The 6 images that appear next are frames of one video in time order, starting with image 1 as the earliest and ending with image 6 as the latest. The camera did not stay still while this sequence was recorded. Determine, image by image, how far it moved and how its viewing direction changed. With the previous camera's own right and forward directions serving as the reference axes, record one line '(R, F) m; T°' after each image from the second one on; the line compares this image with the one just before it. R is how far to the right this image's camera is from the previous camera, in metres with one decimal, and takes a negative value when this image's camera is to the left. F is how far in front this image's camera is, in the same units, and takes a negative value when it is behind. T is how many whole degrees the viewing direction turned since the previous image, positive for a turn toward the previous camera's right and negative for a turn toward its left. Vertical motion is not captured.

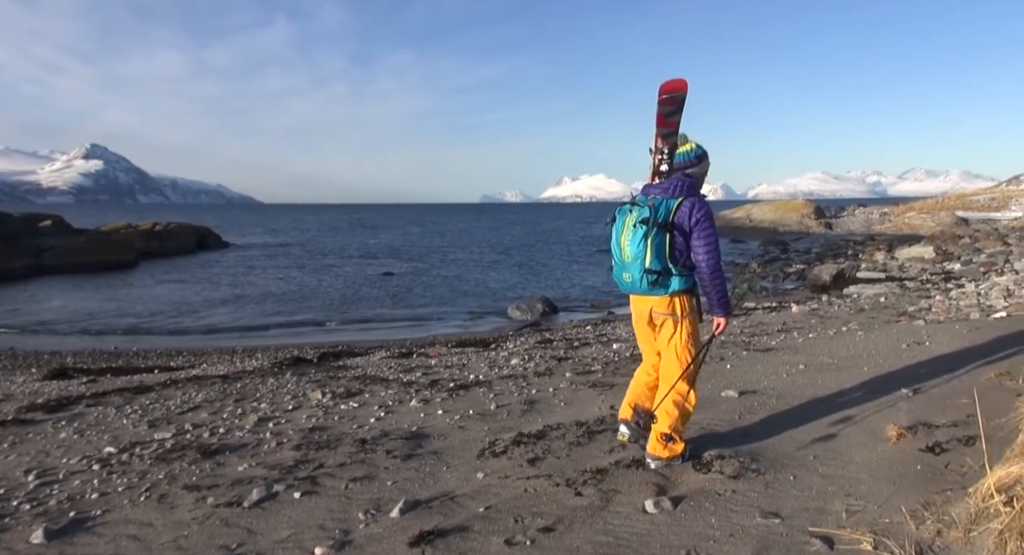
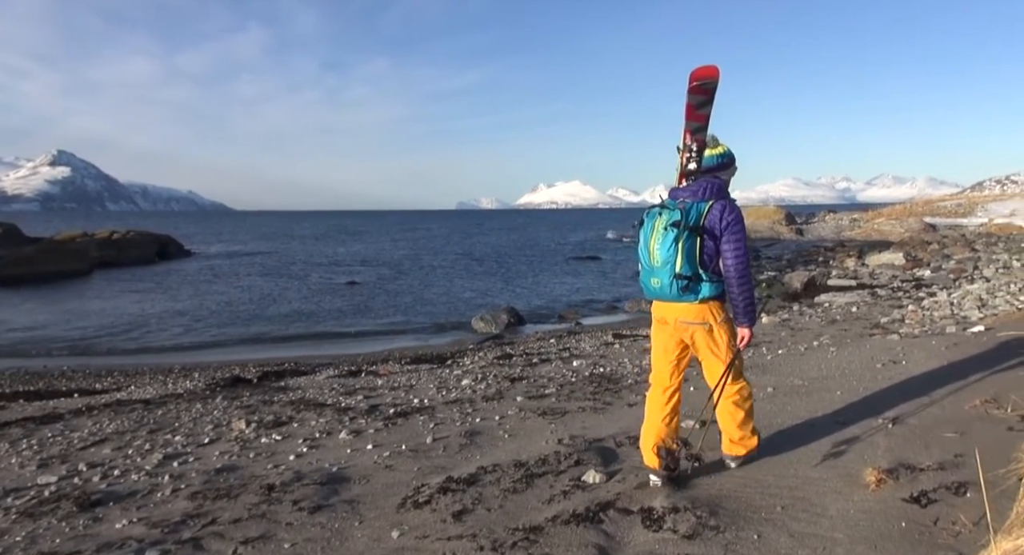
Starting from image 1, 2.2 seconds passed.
(+0.3, +0.8) m; +2°
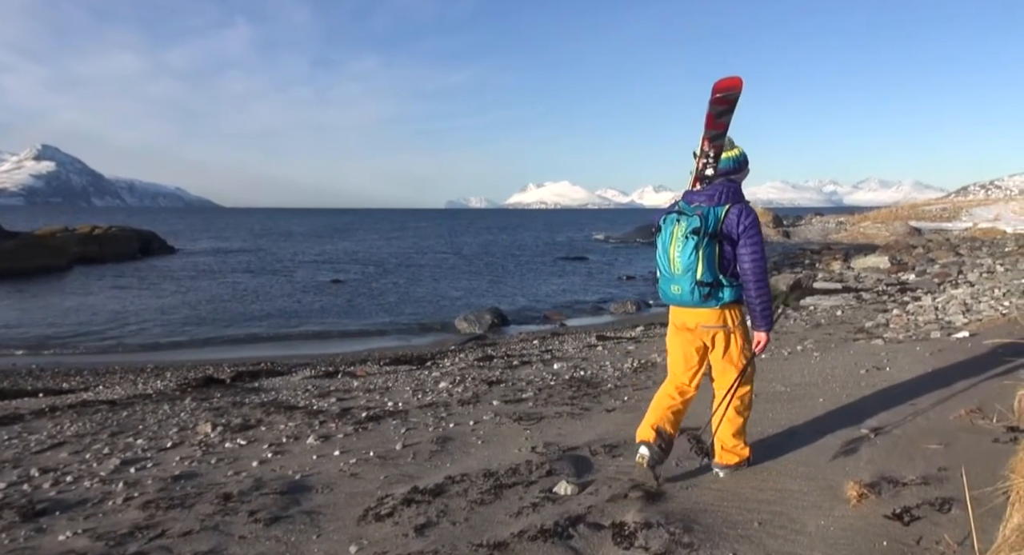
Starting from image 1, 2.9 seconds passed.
(+0.1, +0.2) m; +1°
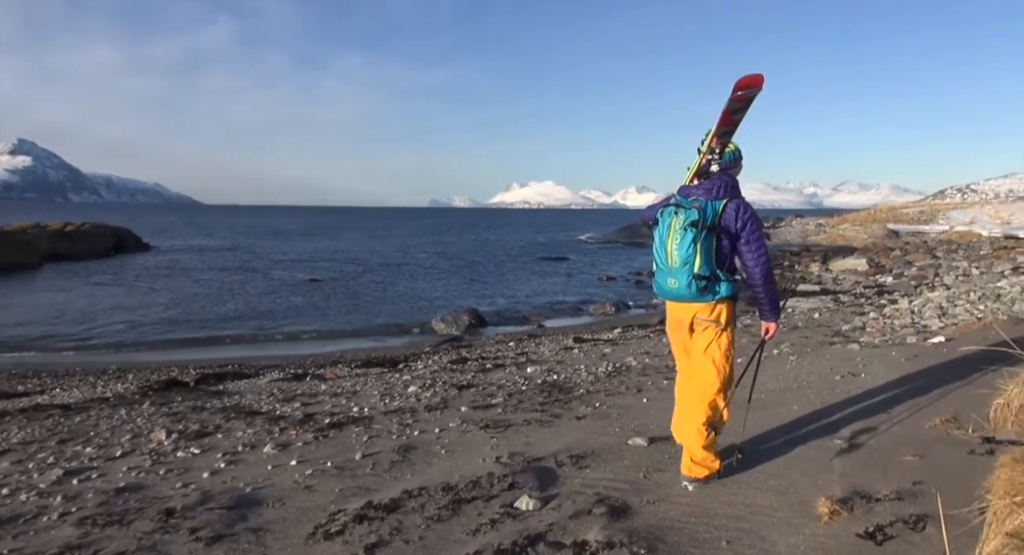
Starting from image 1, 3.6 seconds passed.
(+0.1, +0.2) m; +1°
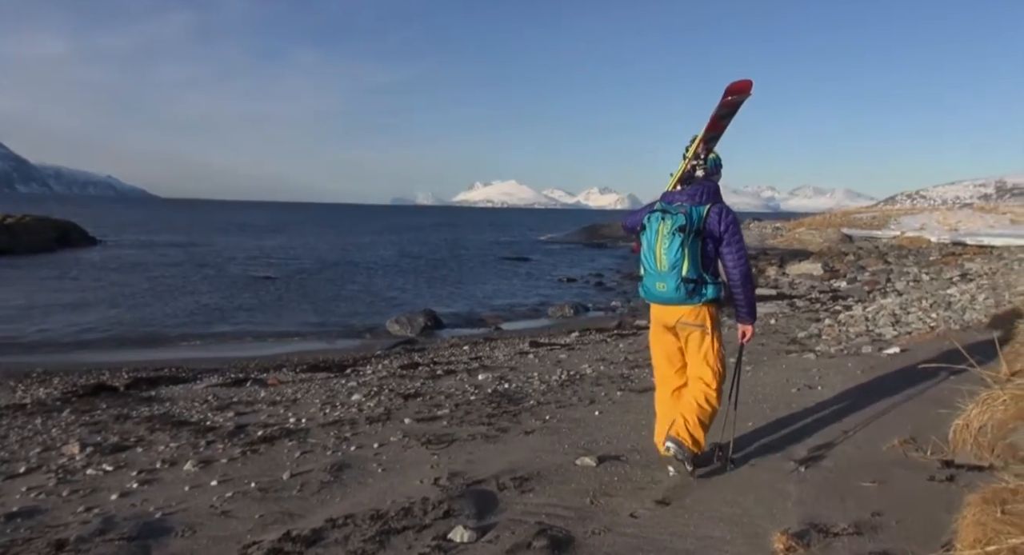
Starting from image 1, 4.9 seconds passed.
(+0.1, +0.4) m; +3°
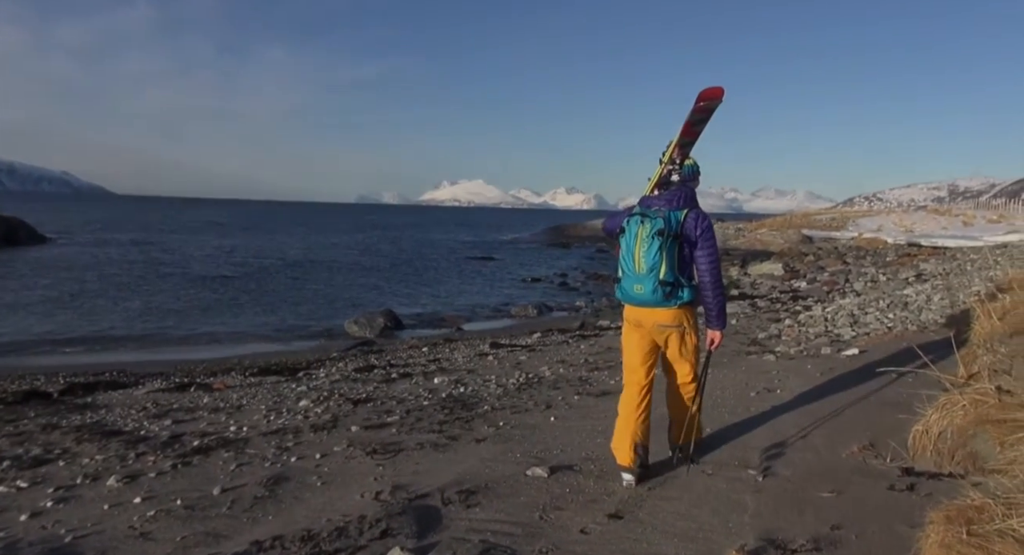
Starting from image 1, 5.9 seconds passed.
(+0.1, +0.3) m; +3°
